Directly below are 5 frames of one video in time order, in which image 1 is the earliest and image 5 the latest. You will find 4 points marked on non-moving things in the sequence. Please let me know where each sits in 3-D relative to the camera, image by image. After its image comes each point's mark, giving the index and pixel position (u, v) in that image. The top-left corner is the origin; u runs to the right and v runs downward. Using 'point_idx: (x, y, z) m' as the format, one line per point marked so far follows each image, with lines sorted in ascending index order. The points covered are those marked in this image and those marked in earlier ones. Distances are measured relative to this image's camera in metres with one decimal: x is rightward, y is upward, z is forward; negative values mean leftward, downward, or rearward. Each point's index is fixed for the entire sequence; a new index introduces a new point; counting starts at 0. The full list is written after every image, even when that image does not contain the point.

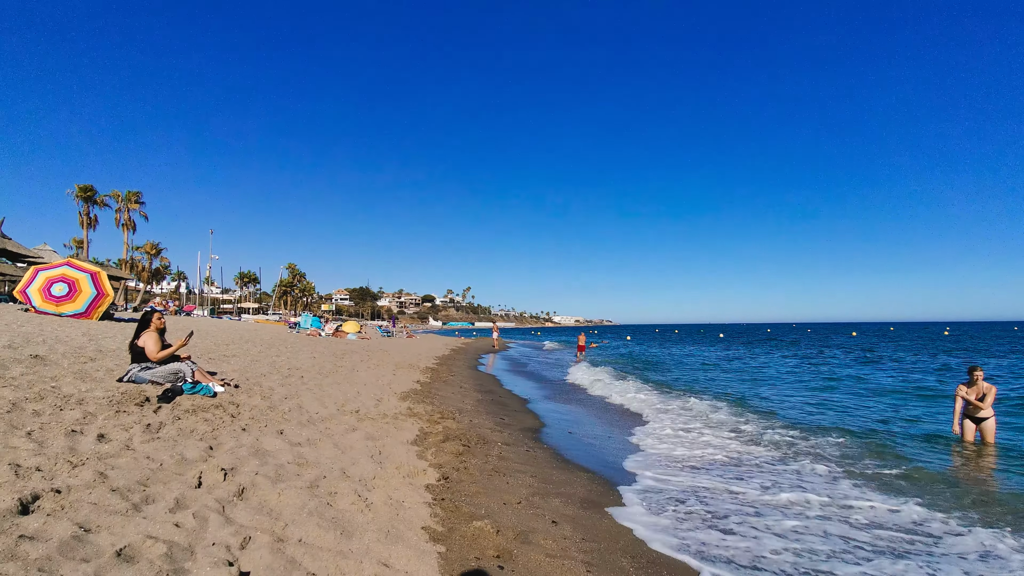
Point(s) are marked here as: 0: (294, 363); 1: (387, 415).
0: (-6.1, -2.1, +12.4) m
1: (-2.2, -2.2, +7.9) m
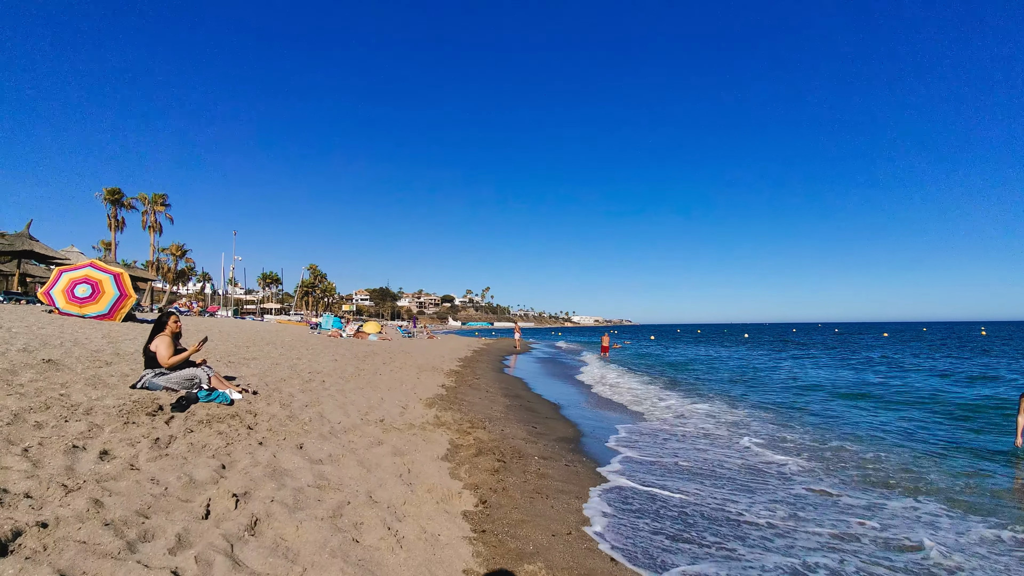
0: (-5.4, -2.1, +12.0) m
1: (-1.6, -2.2, +7.3) m
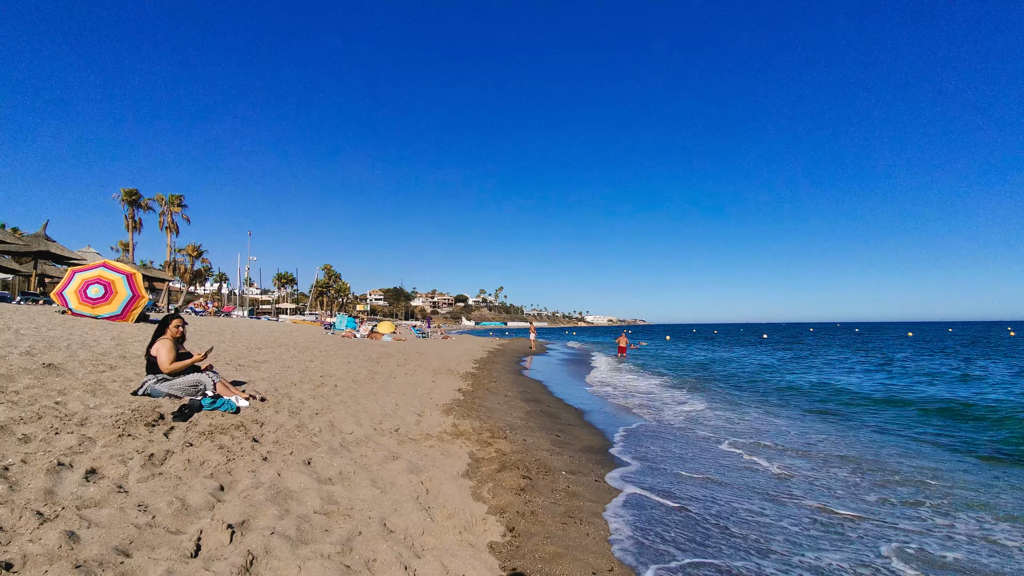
0: (-4.8, -2.1, +11.6) m
1: (-1.2, -2.2, +6.8) m
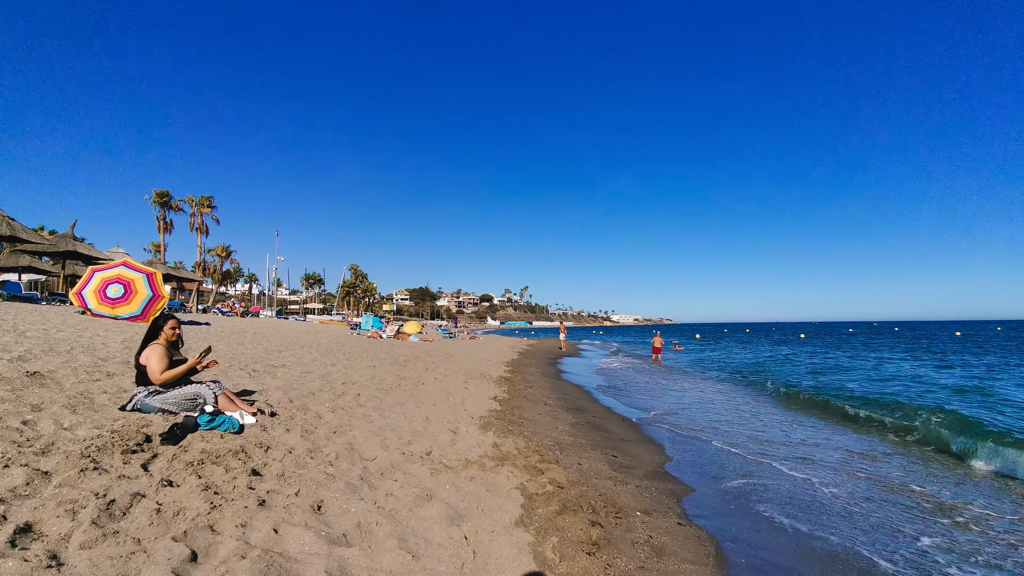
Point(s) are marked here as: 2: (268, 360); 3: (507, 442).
0: (-3.9, -2.1, +10.5) m
1: (-0.5, -2.2, +5.5) m
2: (-5.9, -1.7, +10.7) m
3: (-0.1, -2.3, +6.7) m
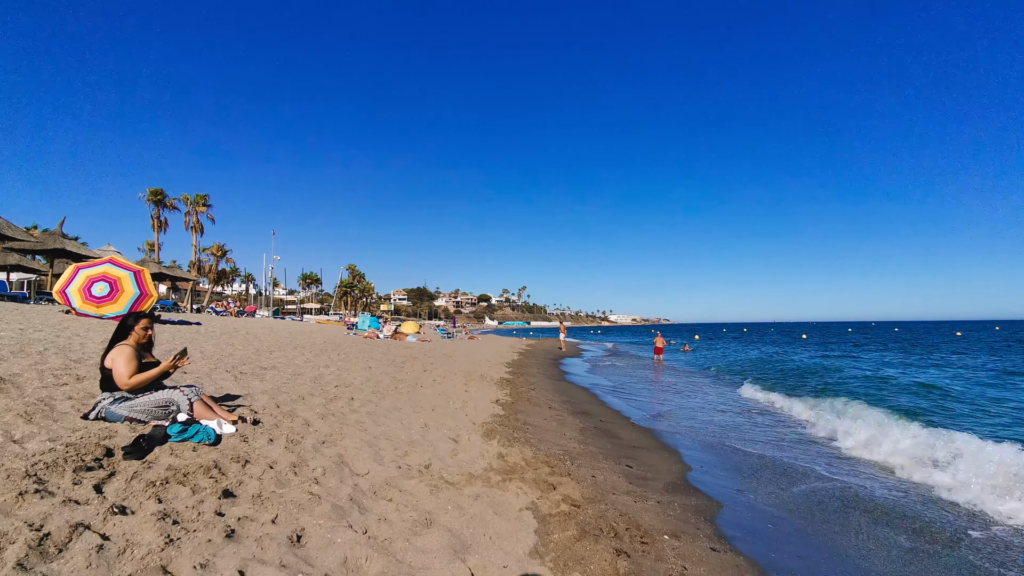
0: (-3.8, -2.0, +9.9) m
1: (-0.4, -2.1, +5.0) m
2: (-5.8, -1.7, +10.1) m
3: (0.0, -2.3, +6.1) m
